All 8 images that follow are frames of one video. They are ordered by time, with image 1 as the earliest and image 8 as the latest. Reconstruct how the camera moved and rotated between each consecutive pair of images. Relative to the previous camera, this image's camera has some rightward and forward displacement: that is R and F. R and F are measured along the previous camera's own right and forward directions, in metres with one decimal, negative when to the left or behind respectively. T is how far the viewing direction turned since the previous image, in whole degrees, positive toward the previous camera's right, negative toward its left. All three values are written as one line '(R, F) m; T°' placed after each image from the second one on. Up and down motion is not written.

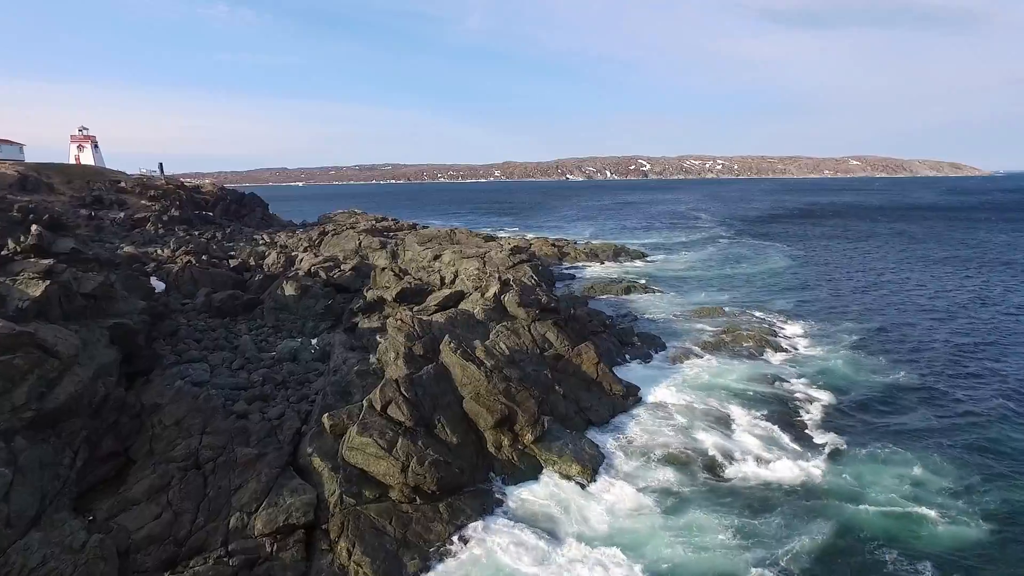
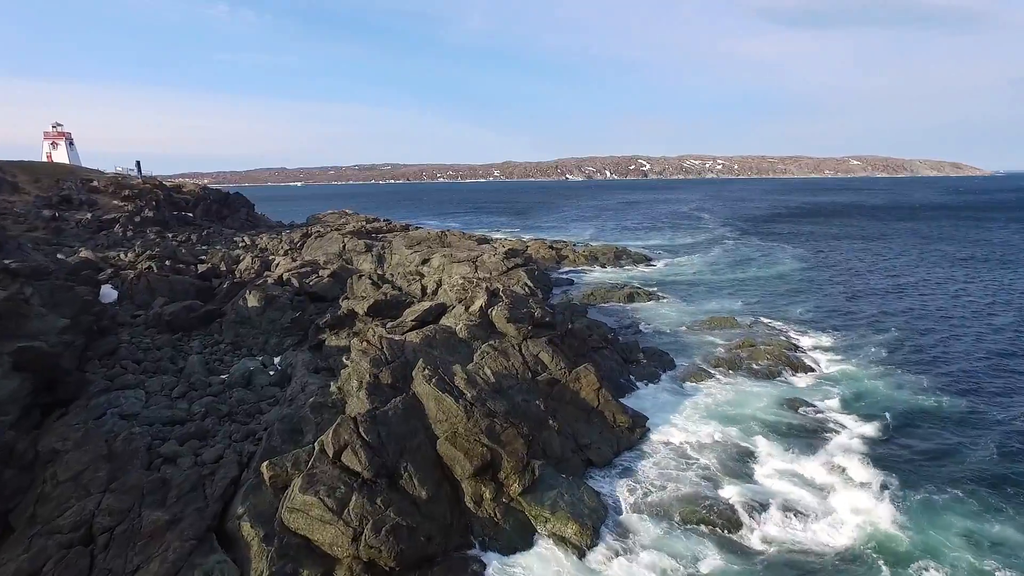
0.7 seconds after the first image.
(+0.2, +2.6) m; 0°
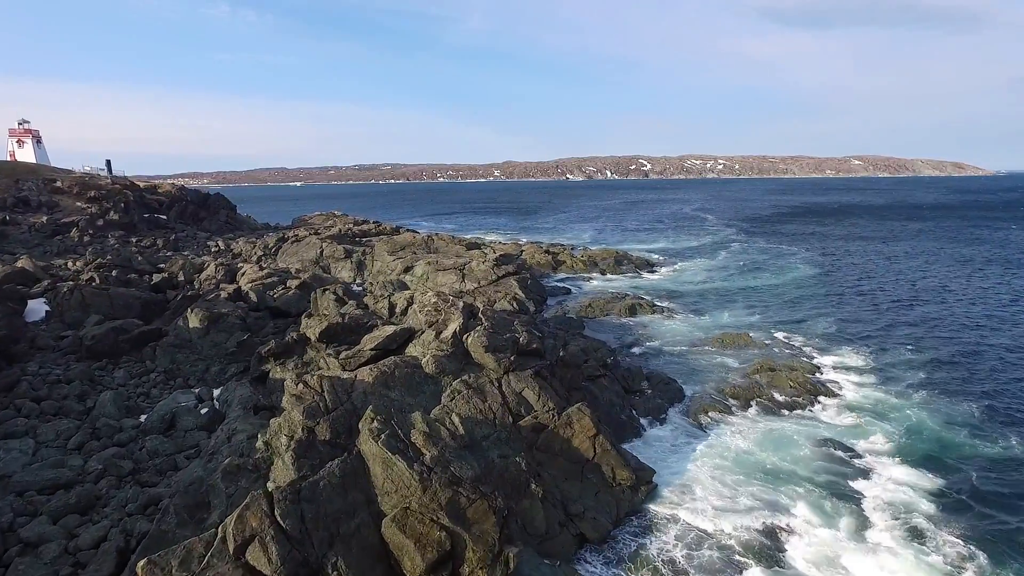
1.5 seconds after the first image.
(+0.3, +3.0) m; 0°
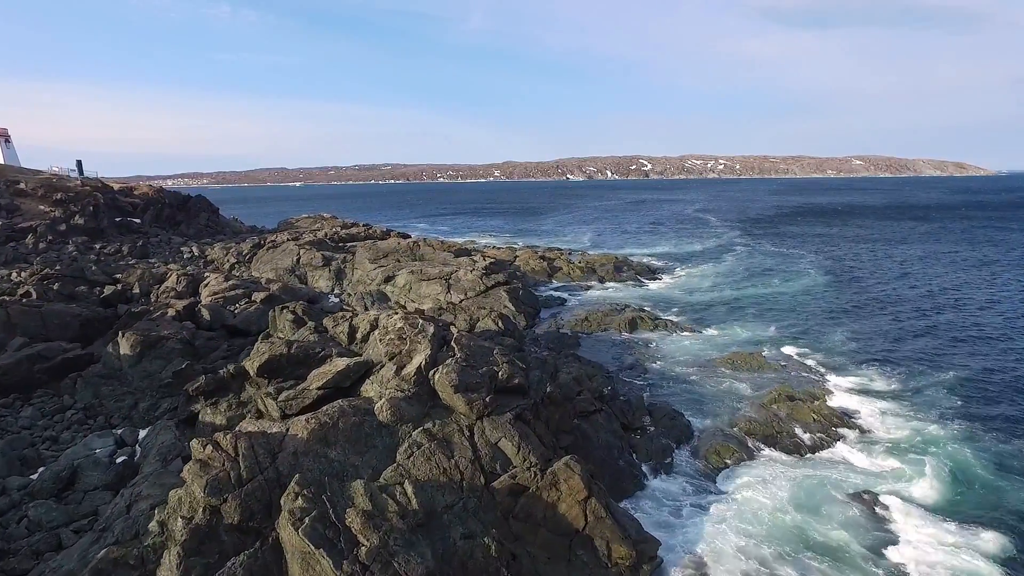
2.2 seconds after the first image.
(+0.3, +2.5) m; 0°
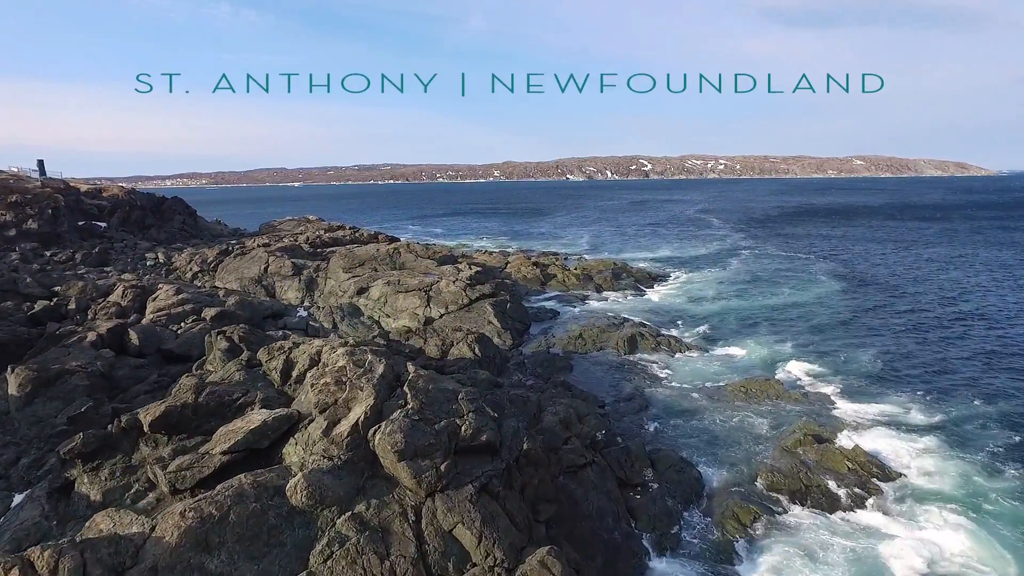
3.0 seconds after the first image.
(+0.4, +2.8) m; 0°
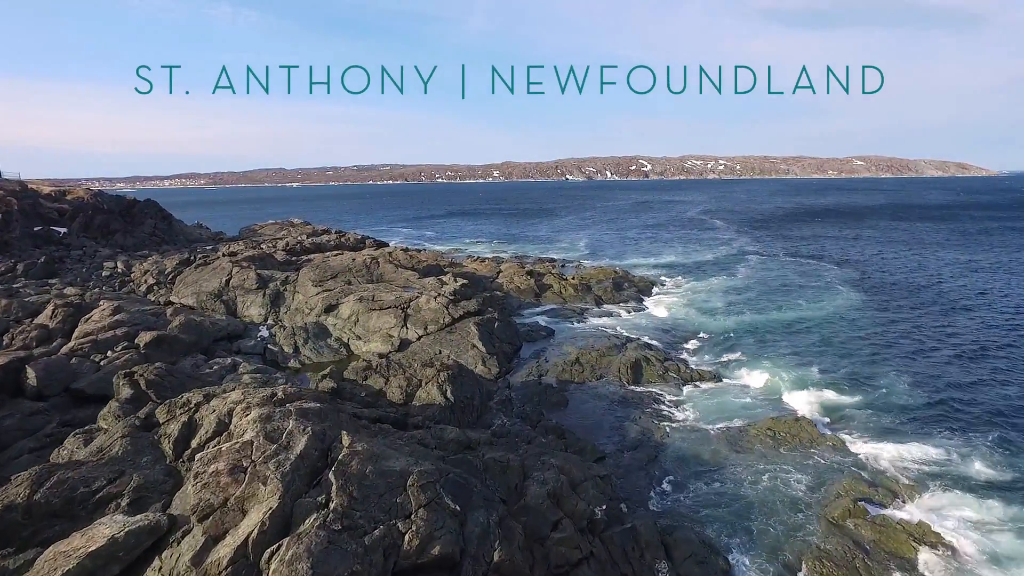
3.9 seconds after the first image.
(+0.3, +3.1) m; 0°
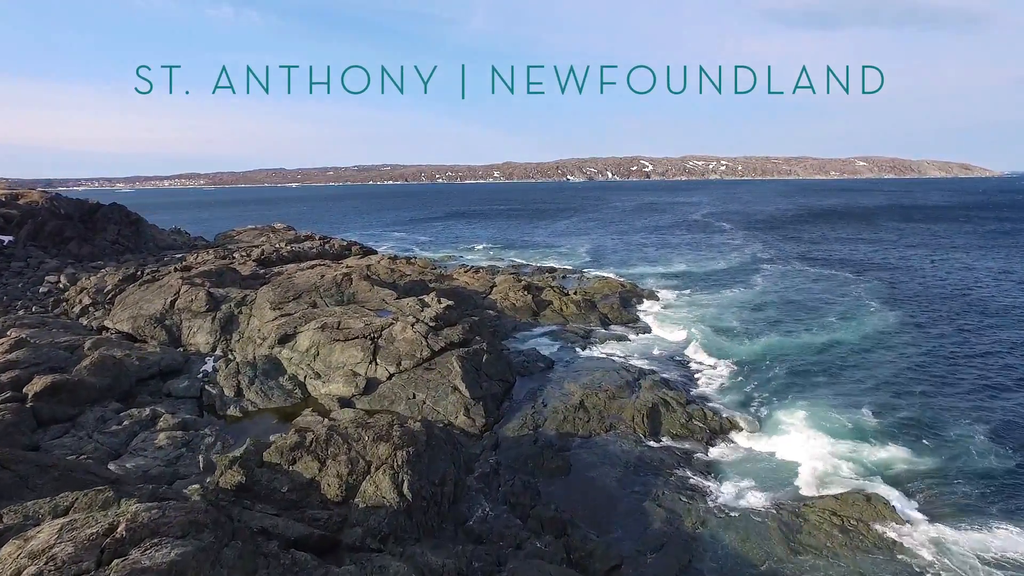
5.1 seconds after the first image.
(+0.2, +3.9) m; 0°
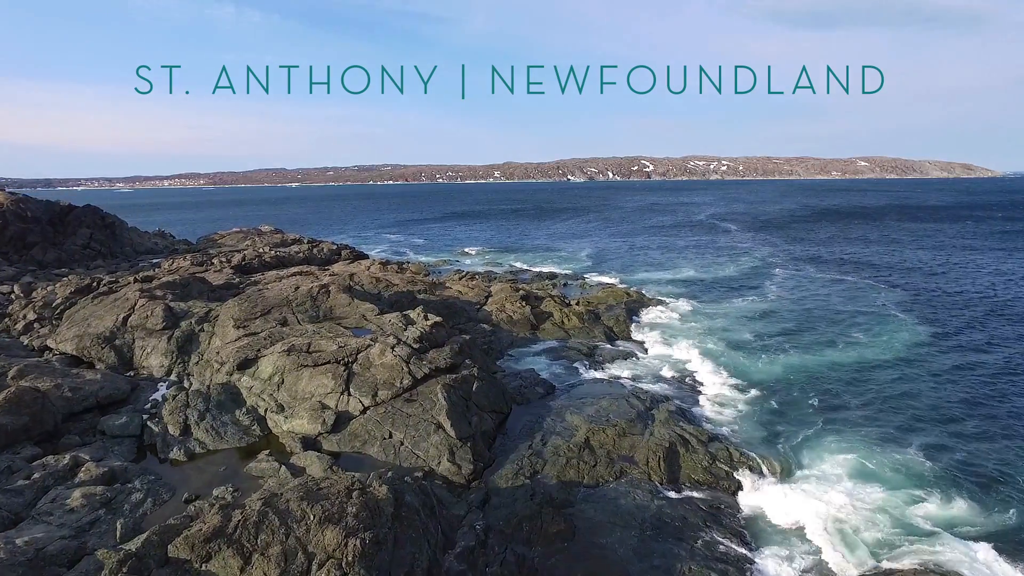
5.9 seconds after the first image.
(+0.1, +2.6) m; 0°
